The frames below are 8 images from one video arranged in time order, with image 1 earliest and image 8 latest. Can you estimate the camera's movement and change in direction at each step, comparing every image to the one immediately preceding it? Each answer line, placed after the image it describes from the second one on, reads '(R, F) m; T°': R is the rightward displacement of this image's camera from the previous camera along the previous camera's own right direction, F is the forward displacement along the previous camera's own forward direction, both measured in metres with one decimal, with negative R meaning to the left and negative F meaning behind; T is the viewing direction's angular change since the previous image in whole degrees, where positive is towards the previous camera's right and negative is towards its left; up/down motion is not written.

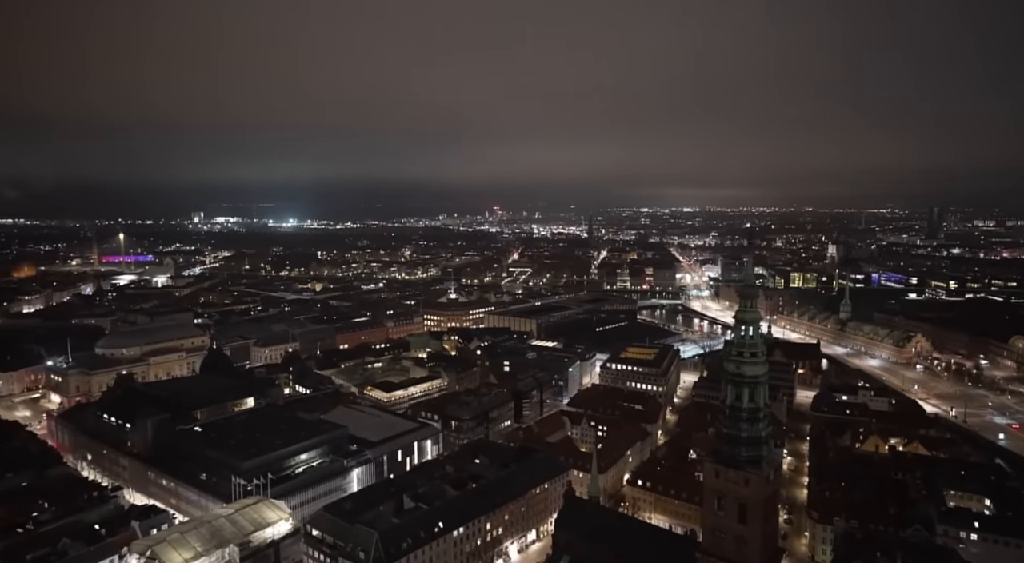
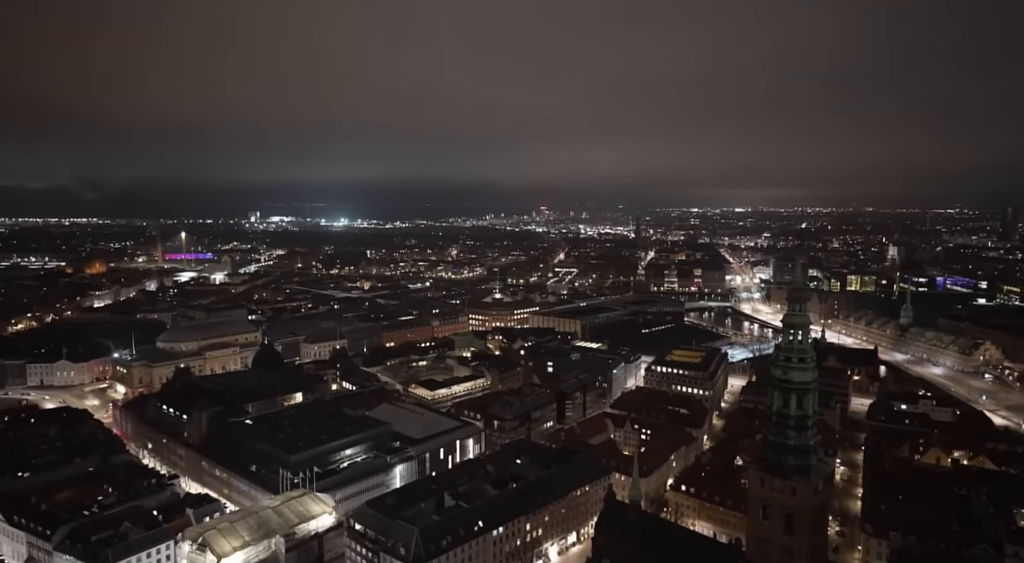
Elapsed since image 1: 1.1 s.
(+0.7, 0.0) m; -5°
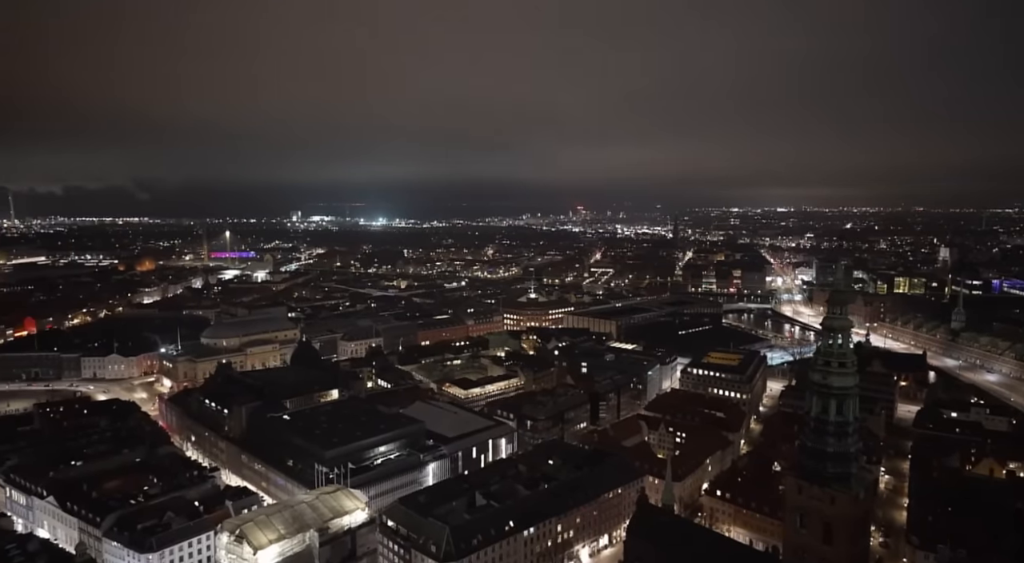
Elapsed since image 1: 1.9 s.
(+0.6, 0.0) m; -4°
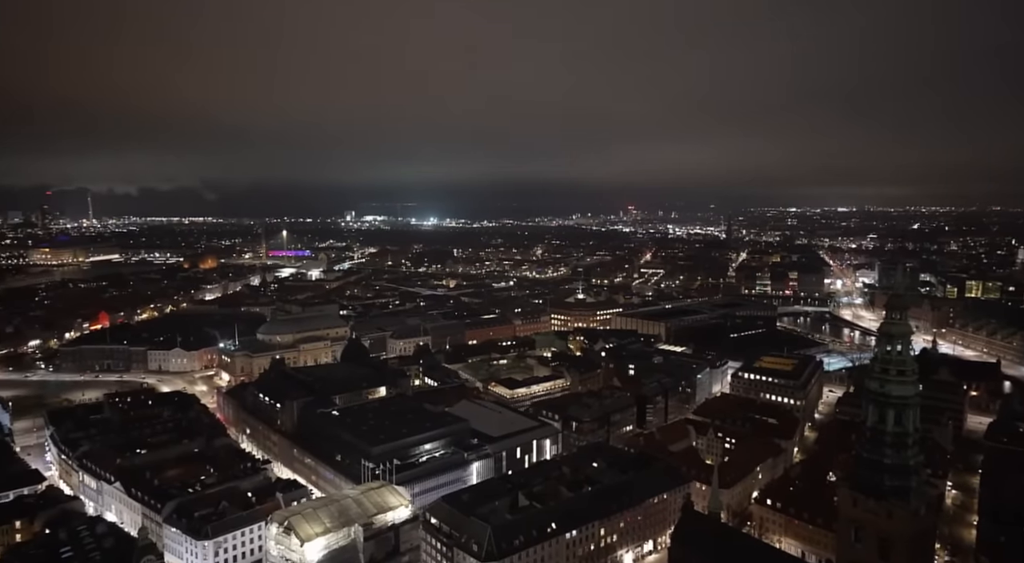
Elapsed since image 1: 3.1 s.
(+0.8, +0.1) m; -5°
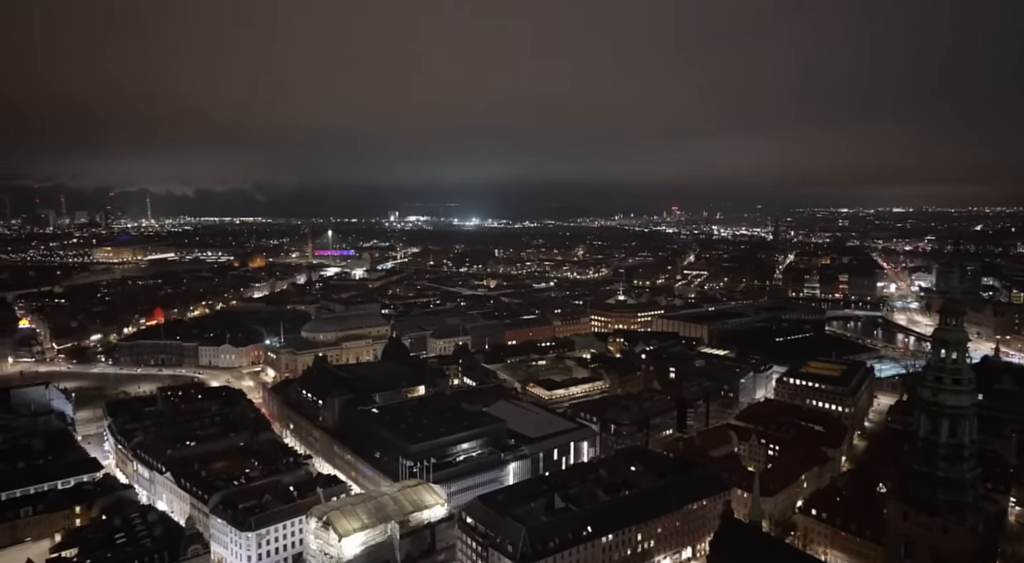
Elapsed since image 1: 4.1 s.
(+0.6, +0.1) m; -4°
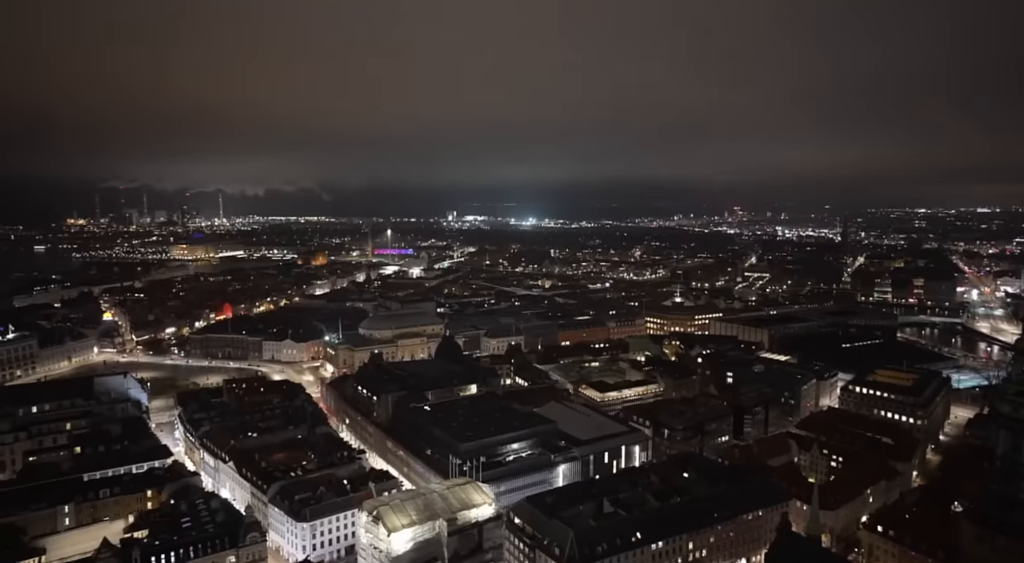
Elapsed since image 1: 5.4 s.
(+0.7, +0.2) m; -6°
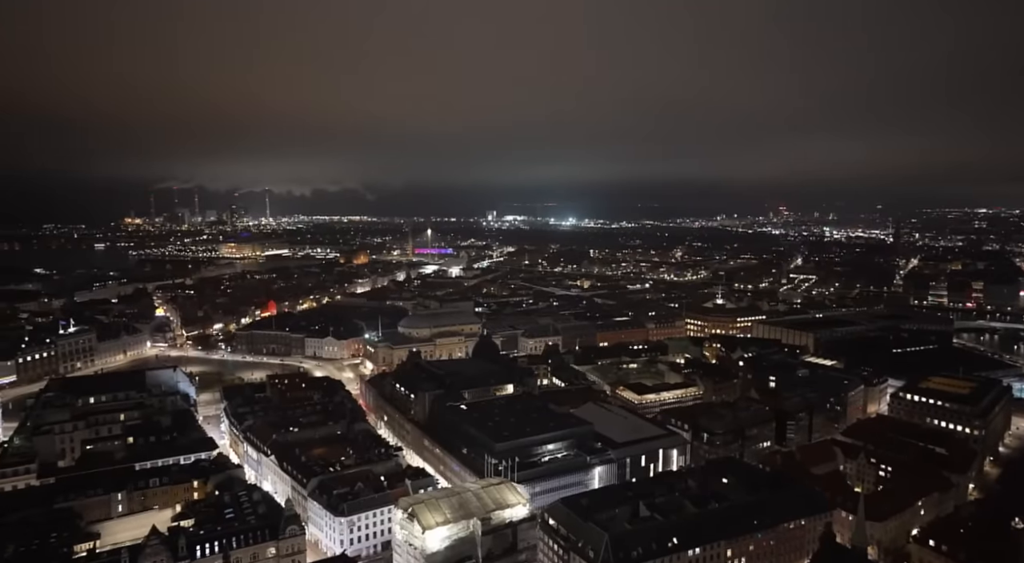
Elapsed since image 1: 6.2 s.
(+0.4, +0.1) m; -4°
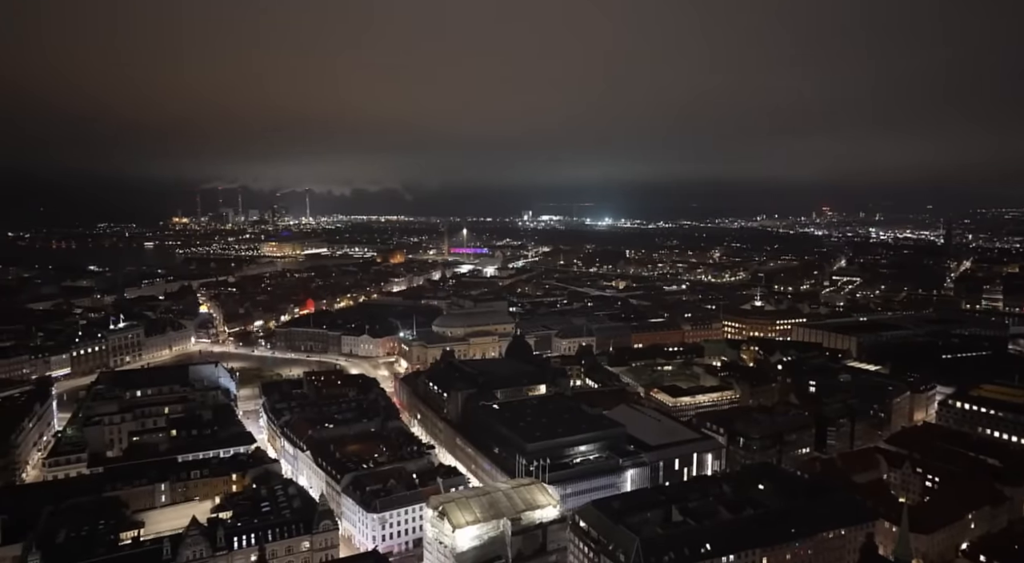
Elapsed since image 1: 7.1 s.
(+0.3, +0.2) m; -3°
